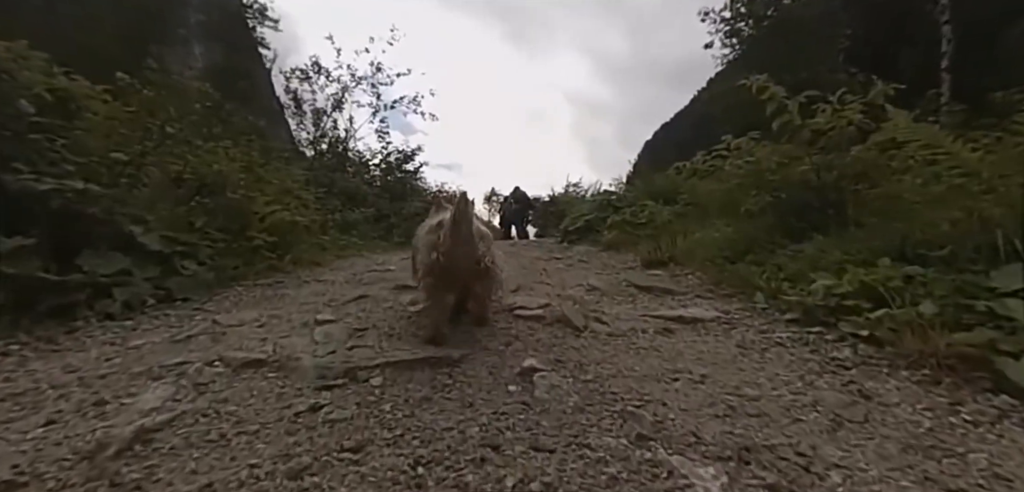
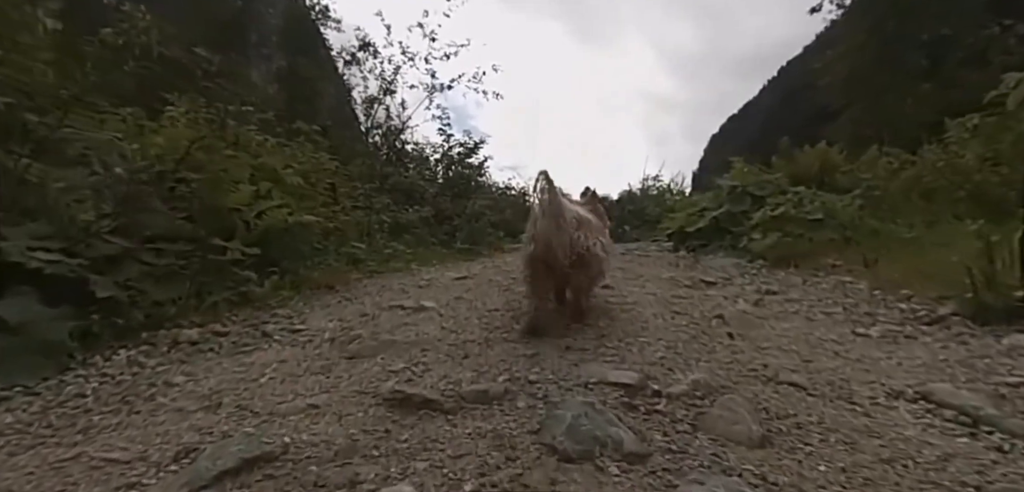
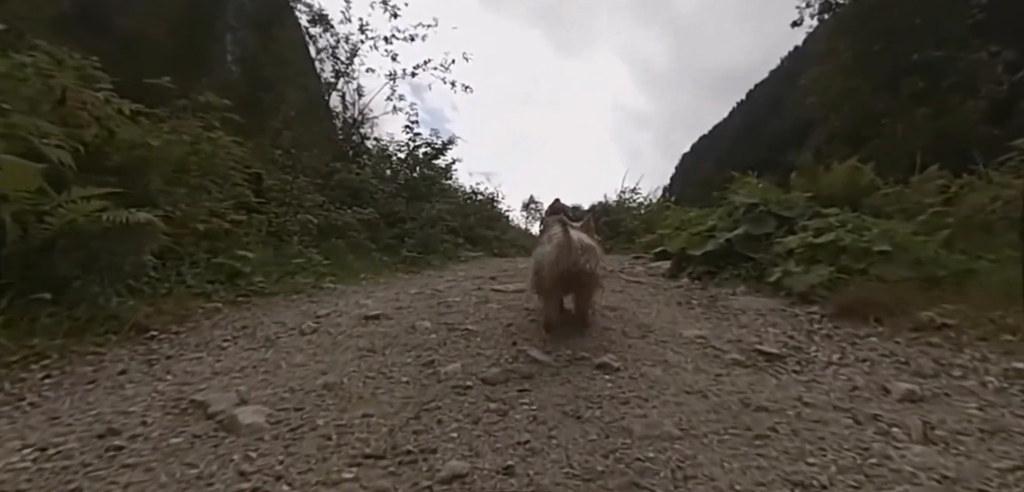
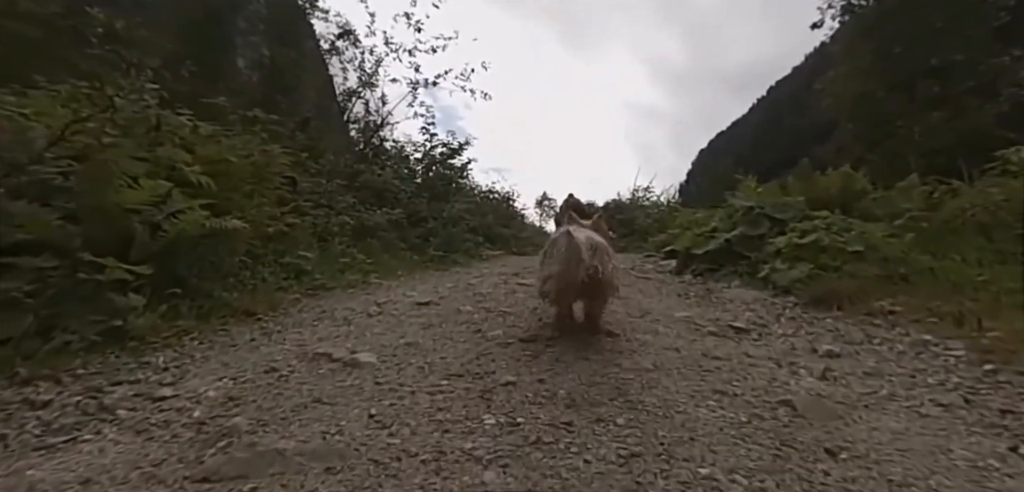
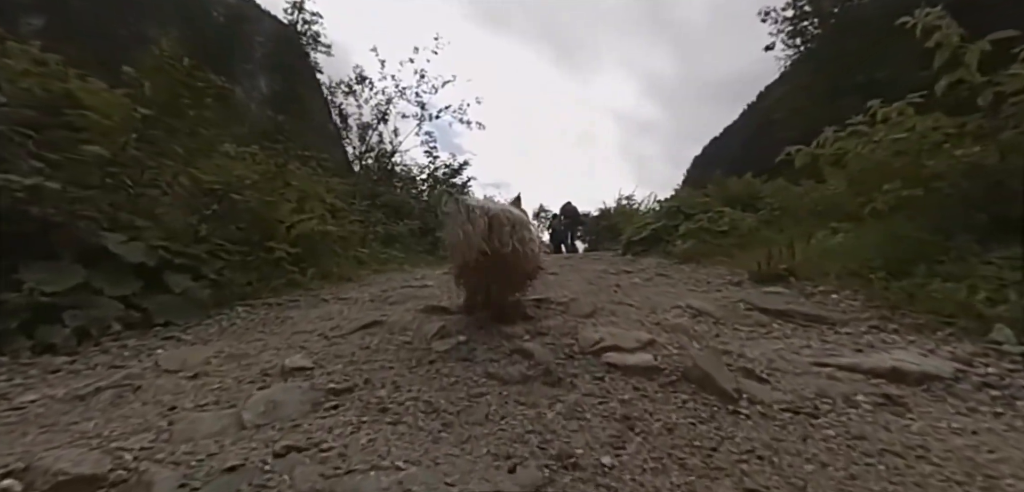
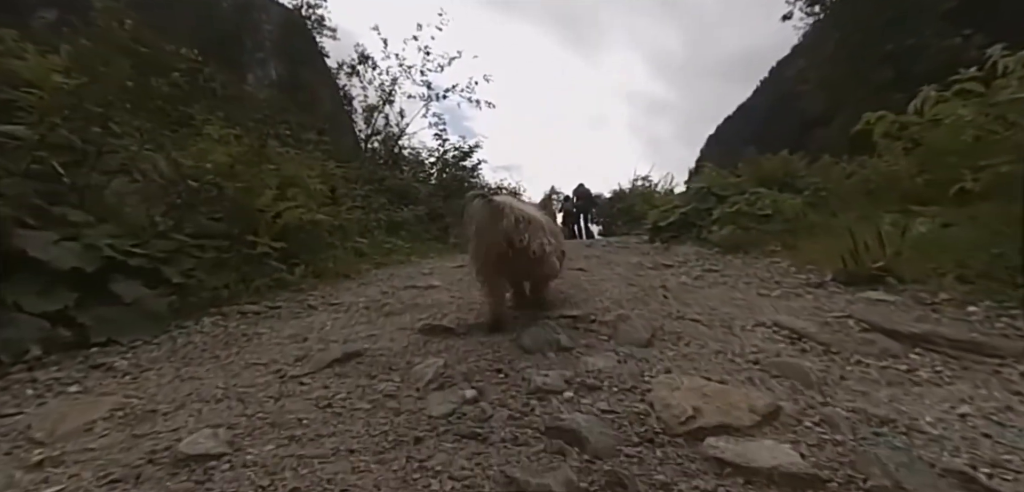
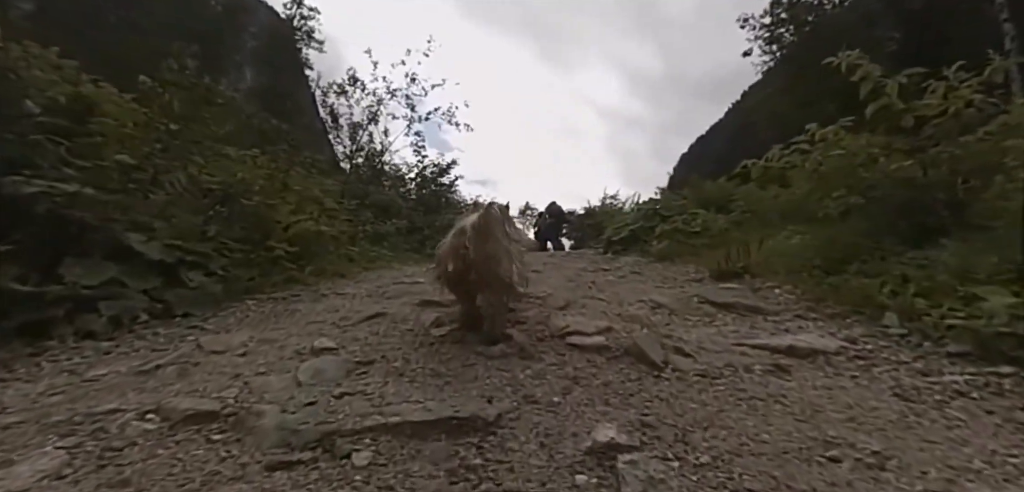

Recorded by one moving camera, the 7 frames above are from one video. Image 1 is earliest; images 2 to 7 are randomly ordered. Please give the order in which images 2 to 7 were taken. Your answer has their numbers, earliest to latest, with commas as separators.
7, 5, 6, 2, 4, 3
